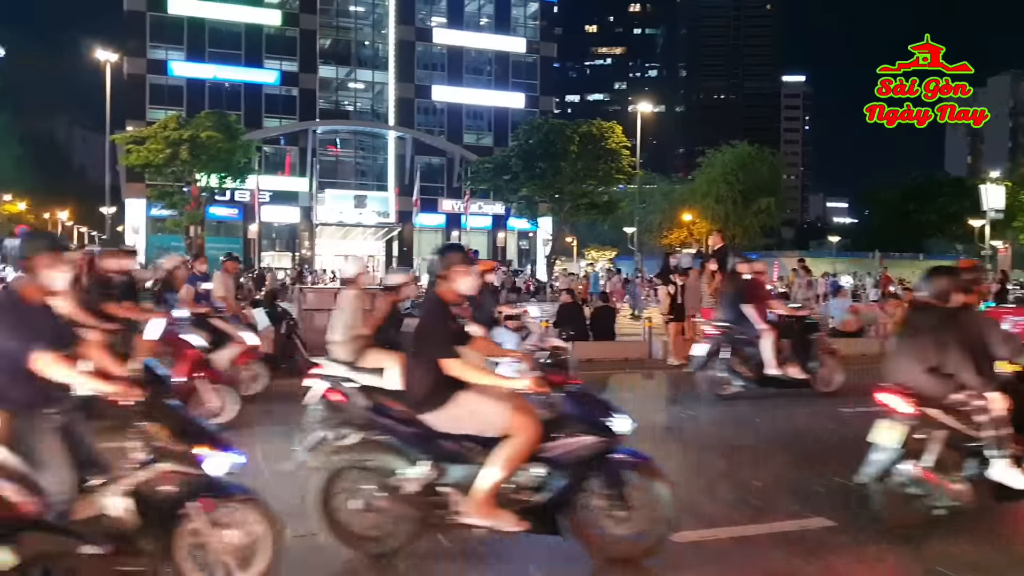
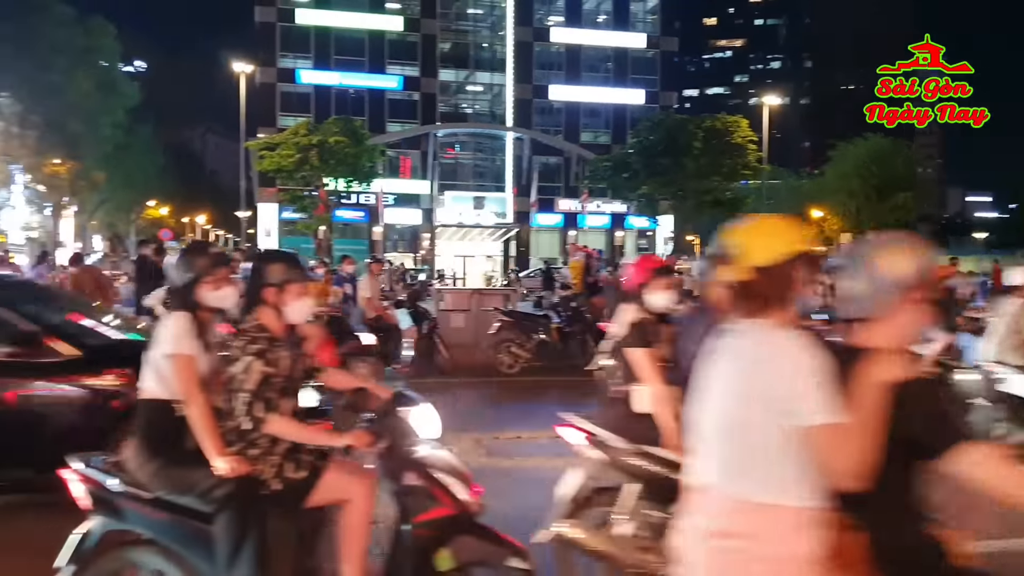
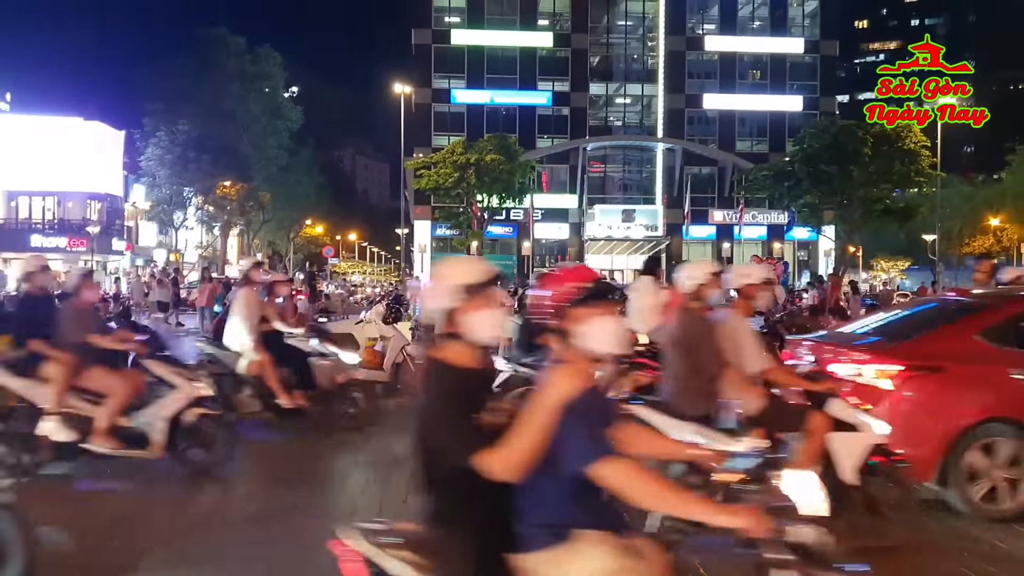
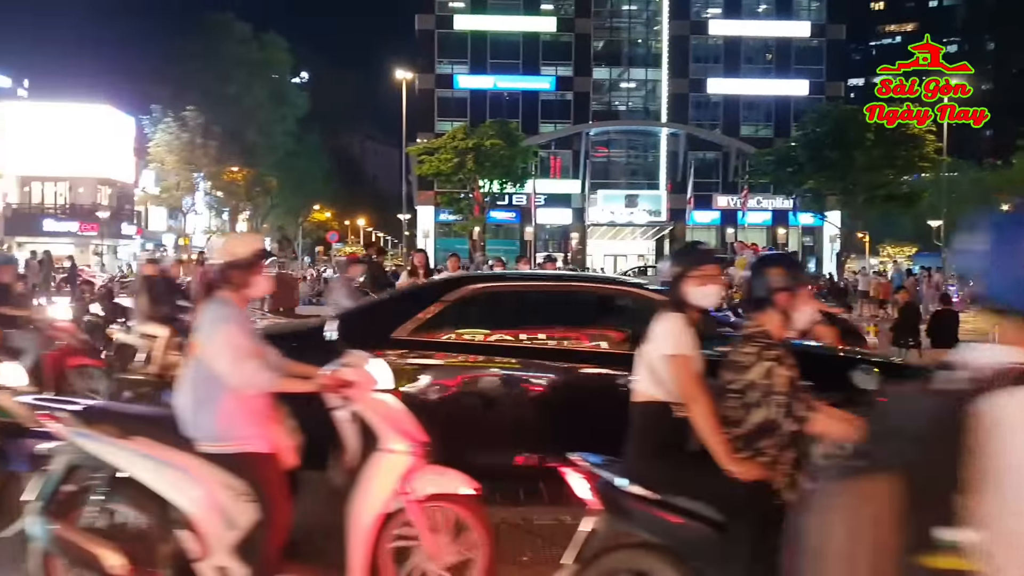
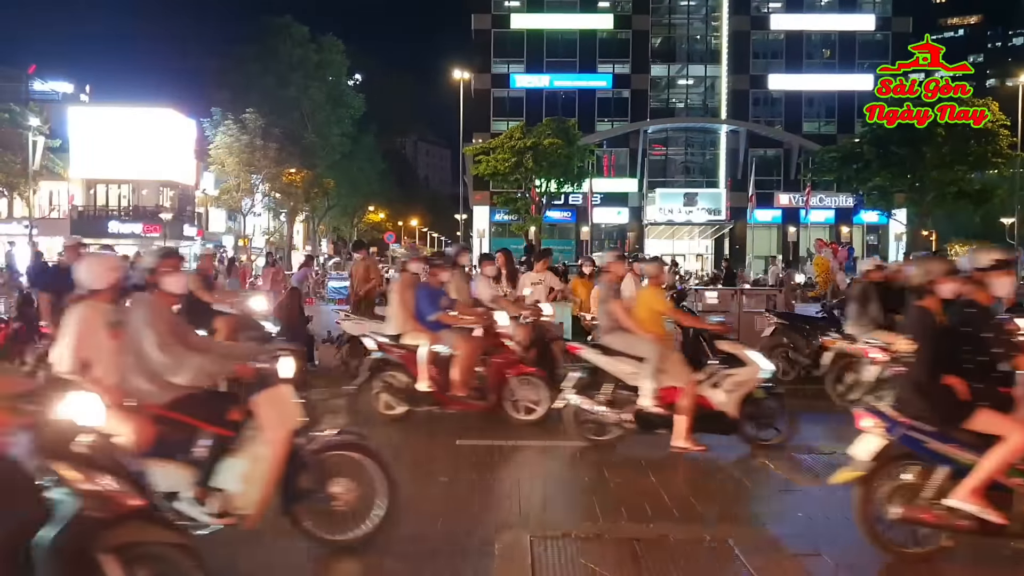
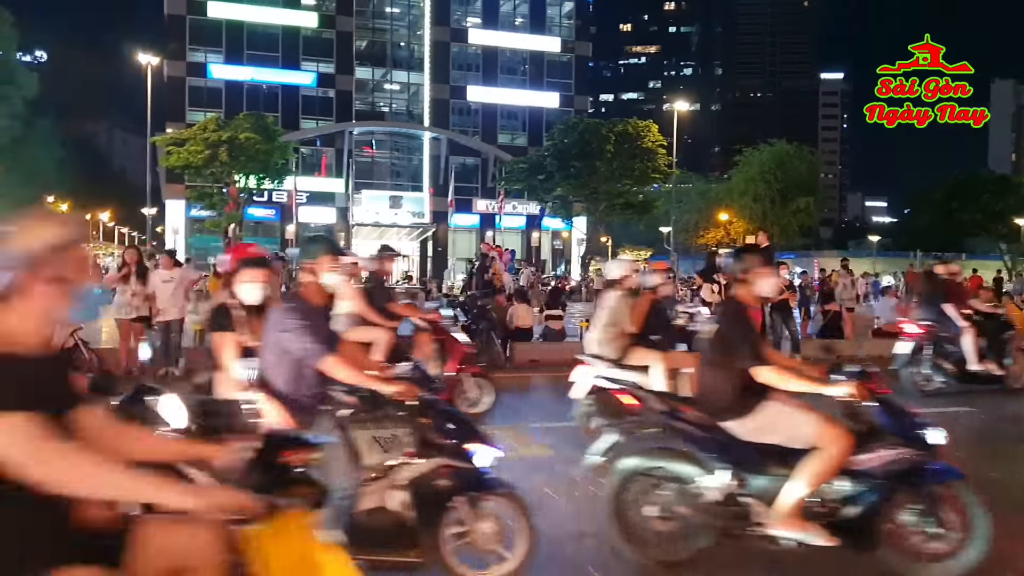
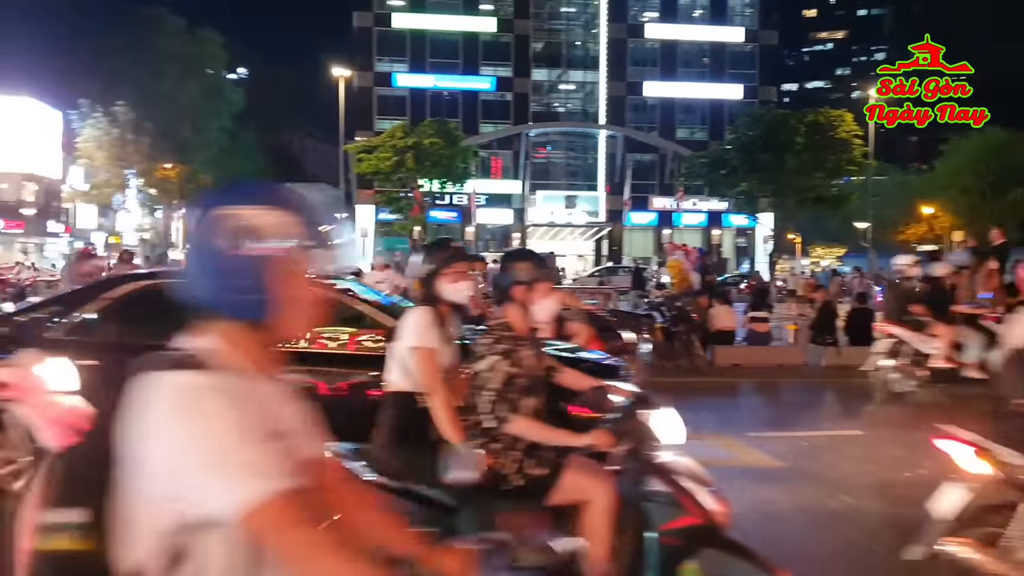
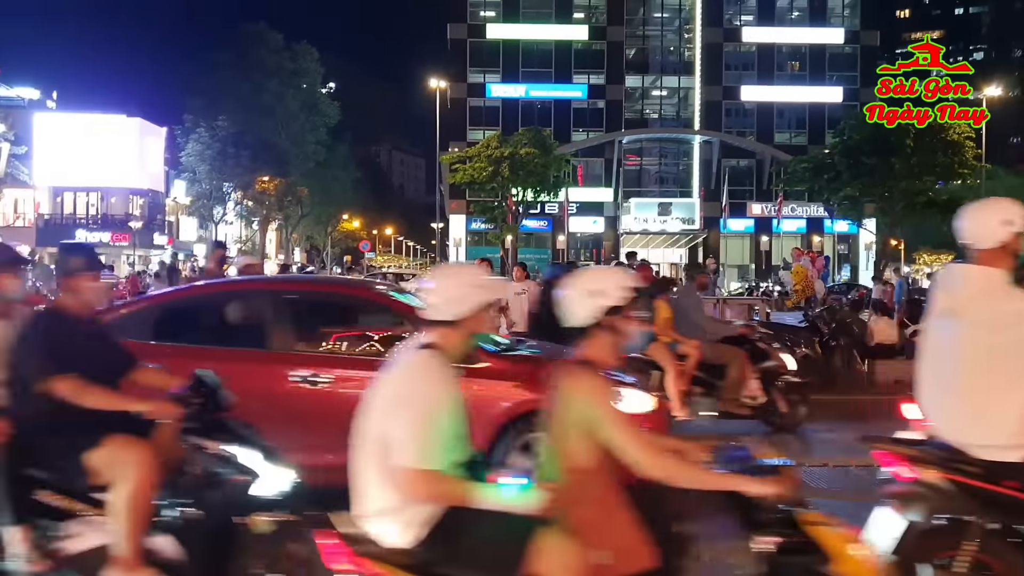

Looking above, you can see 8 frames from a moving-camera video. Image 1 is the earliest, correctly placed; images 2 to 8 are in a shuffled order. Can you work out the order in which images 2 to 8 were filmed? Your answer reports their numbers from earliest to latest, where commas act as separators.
6, 2, 7, 4, 5, 8, 3
